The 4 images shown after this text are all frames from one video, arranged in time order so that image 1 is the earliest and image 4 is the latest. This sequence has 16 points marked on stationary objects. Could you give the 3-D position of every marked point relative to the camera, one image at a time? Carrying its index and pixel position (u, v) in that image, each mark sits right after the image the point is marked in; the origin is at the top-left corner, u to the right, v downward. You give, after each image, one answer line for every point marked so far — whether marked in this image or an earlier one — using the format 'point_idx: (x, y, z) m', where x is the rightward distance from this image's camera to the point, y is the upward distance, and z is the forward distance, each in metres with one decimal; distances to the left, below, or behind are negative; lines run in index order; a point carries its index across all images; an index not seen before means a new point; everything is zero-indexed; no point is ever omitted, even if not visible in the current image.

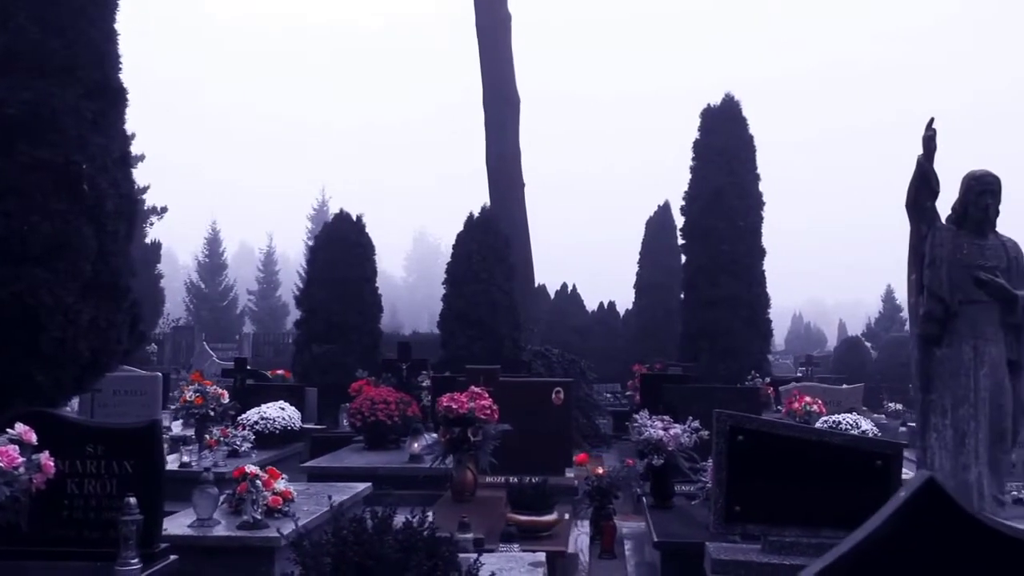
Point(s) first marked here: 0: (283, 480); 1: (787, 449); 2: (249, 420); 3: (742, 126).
0: (-2.1, -1.7, +8.5) m
1: (+1.8, -1.0, +6.1) m
2: (-3.7, -1.9, +13.3) m
3: (+4.5, +3.1, +18.3) m
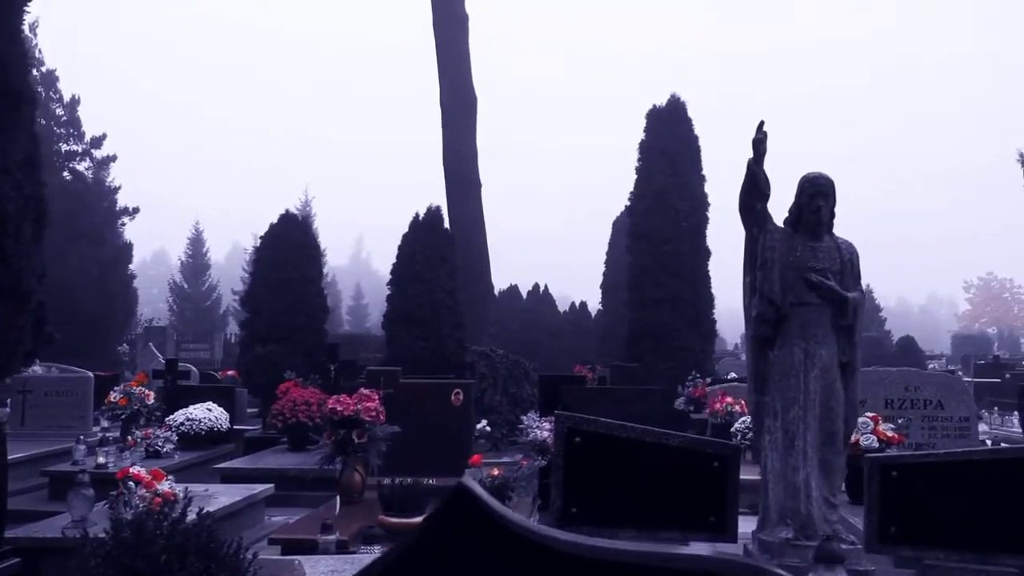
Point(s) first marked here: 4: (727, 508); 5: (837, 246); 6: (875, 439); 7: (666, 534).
0: (-3.1, -1.7, +8.5) m
1: (+0.7, -1.1, +6.1) m
2: (-4.8, -1.9, +13.4) m
3: (+3.4, +3.1, +18.3) m
4: (+1.4, -1.4, +6.0) m
5: (+2.1, +0.3, +6.0) m
6: (+3.3, -1.4, +8.6) m
7: (+1.0, -1.6, +6.0) m
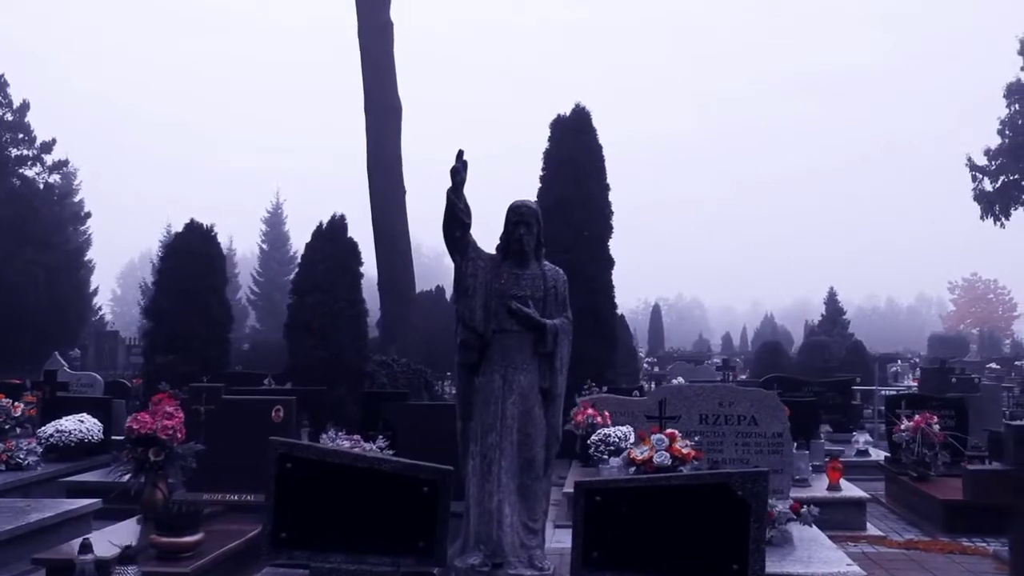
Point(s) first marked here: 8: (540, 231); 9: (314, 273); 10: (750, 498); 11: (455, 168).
0: (-5.0, -1.9, +8.6) m
1: (-1.2, -1.2, +6.1) m
2: (-6.7, -2.1, +13.4) m
3: (+1.6, +3.0, +18.3) m
4: (-0.5, -1.6, +6.1) m
5: (+0.2, +0.1, +6.1) m
6: (+1.4, -1.5, +8.7) m
7: (-0.9, -1.8, +6.1) m
8: (+0.2, +0.4, +6.1) m
9: (-3.8, +0.3, +18.0) m
10: (+1.5, -1.3, +5.9) m
11: (-0.4, +0.8, +5.9) m
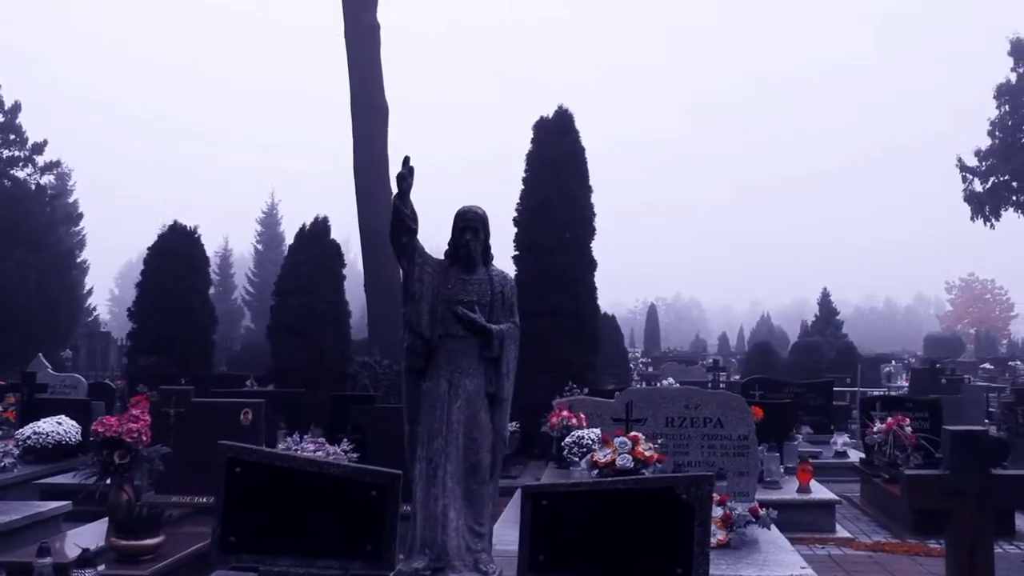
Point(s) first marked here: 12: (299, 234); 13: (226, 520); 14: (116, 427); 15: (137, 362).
0: (-5.3, -2.0, +8.6) m
1: (-1.5, -1.3, +6.2) m
2: (-7.0, -2.1, +13.5) m
3: (+1.2, +2.9, +18.4) m
4: (-0.8, -1.6, +6.1) m
5: (-0.1, +0.1, +6.1) m
6: (+1.1, -1.6, +8.7) m
7: (-1.2, -1.8, +6.1) m
8: (-0.2, +0.3, +6.1) m
9: (-4.1, +0.2, +18.1) m
10: (+1.1, -1.4, +5.9) m
11: (-0.7, +0.7, +6.0) m
12: (-4.2, +1.0, +18.5) m
13: (-1.9, -1.5, +6.2) m
14: (-3.7, -1.3, +8.8) m
15: (-7.1, -1.4, +17.8) m
